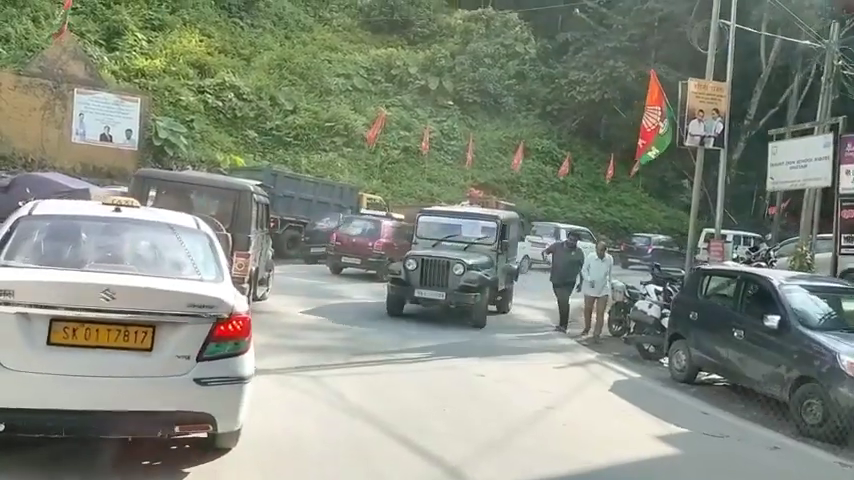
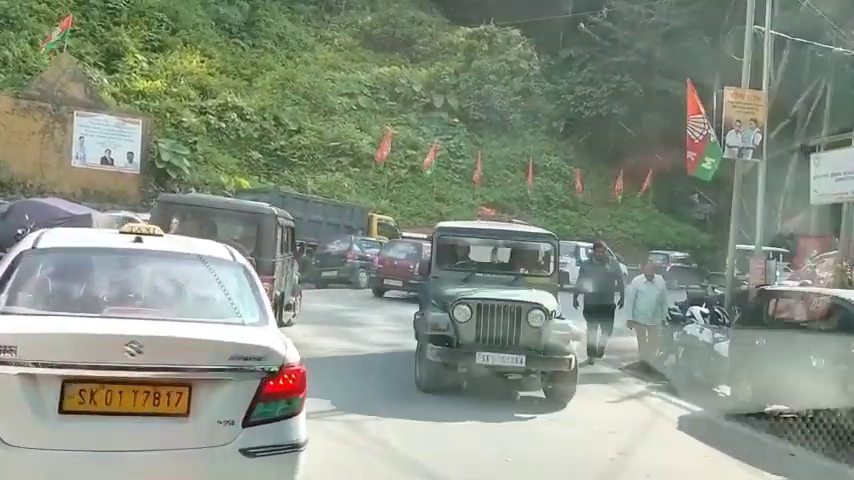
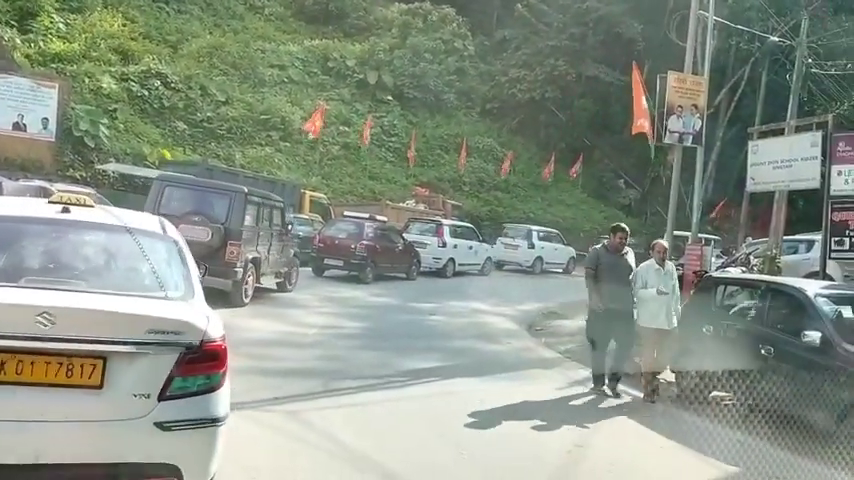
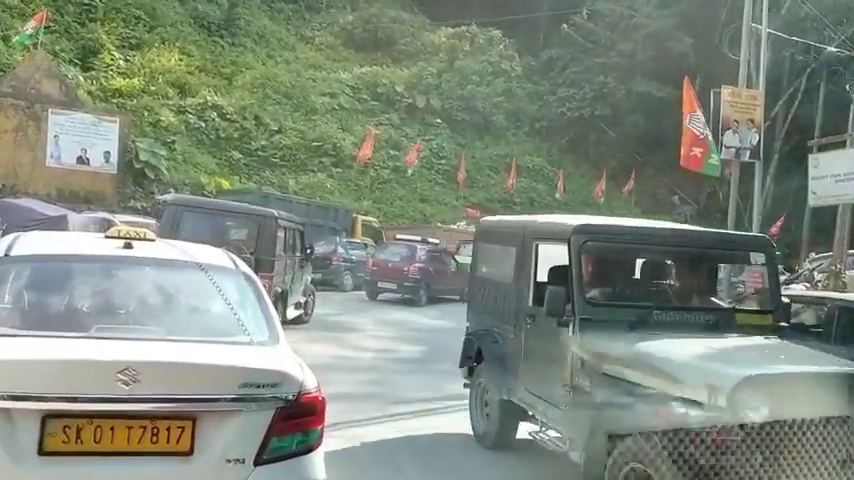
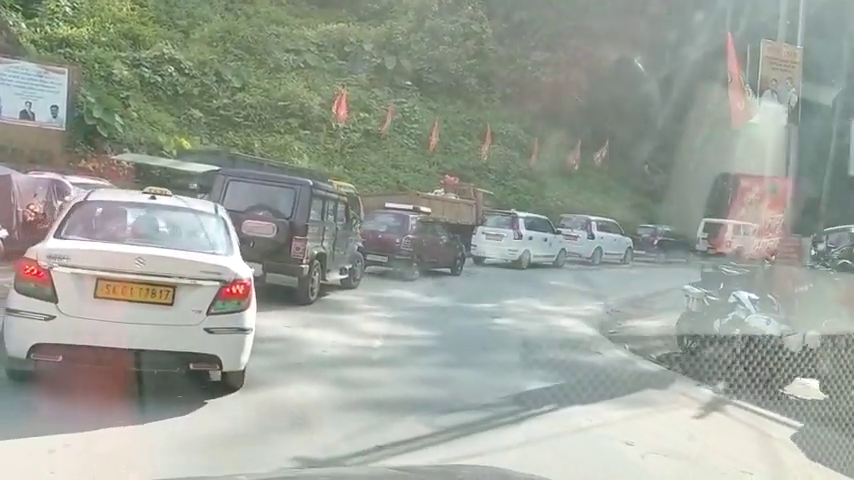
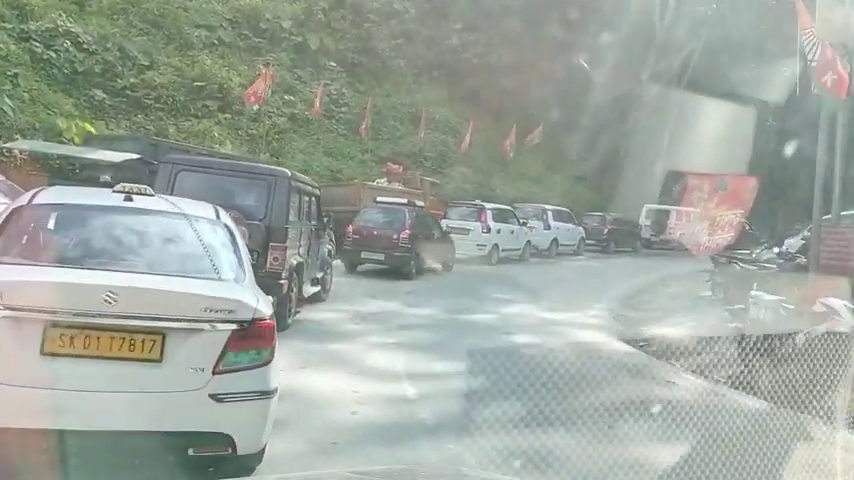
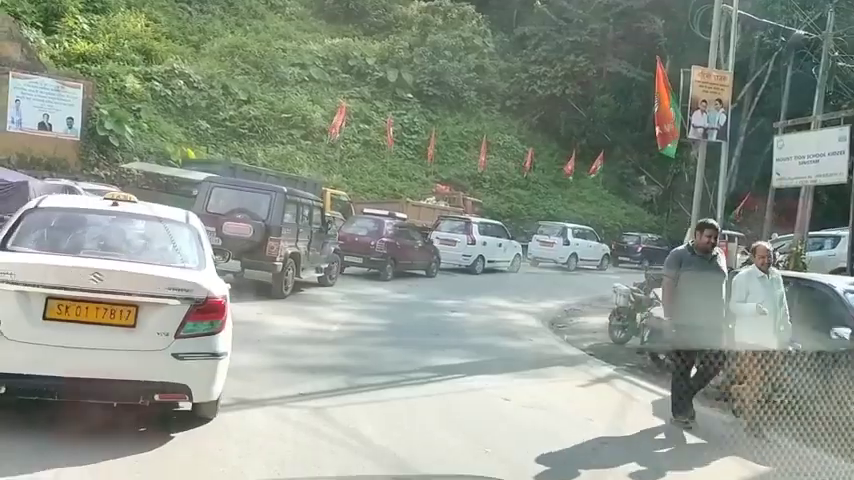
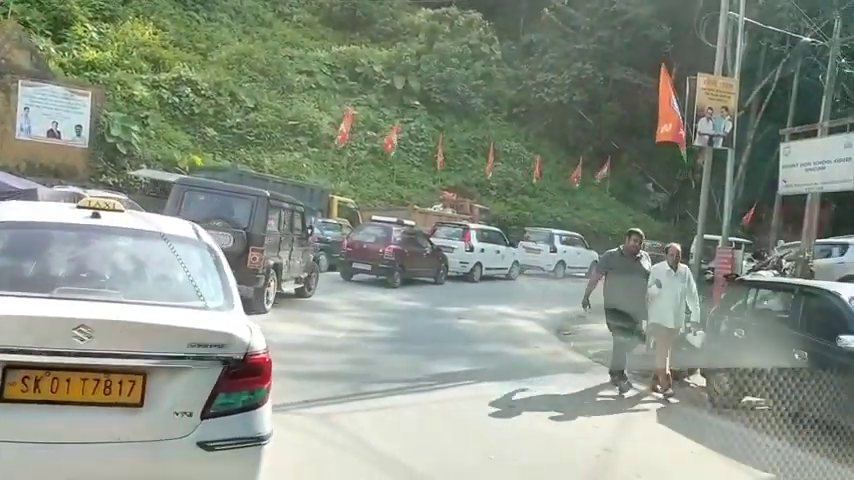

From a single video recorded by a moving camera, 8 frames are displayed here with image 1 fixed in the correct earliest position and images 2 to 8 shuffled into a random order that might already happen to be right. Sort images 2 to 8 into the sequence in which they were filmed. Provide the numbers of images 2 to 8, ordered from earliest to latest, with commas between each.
2, 4, 8, 3, 7, 5, 6
